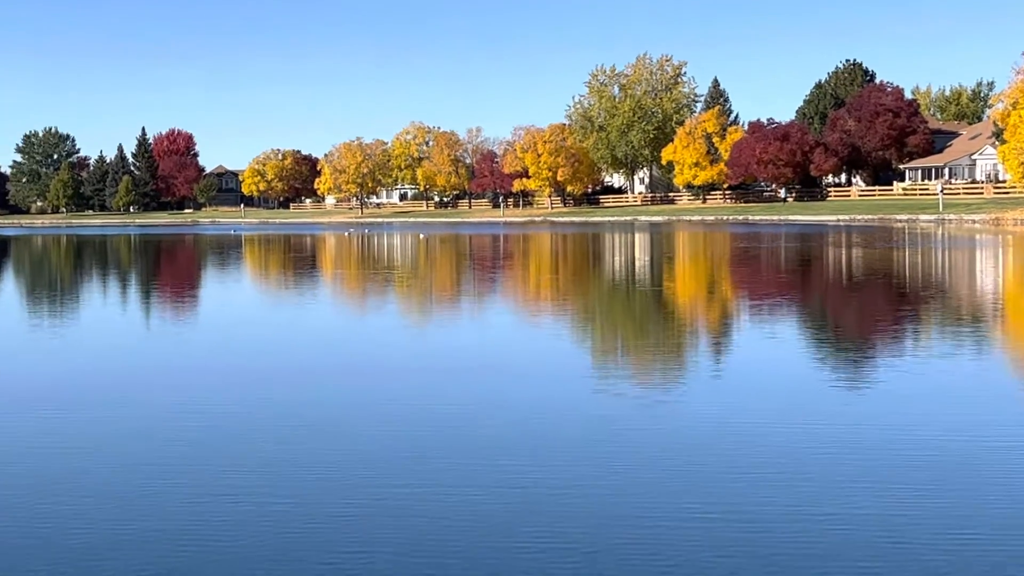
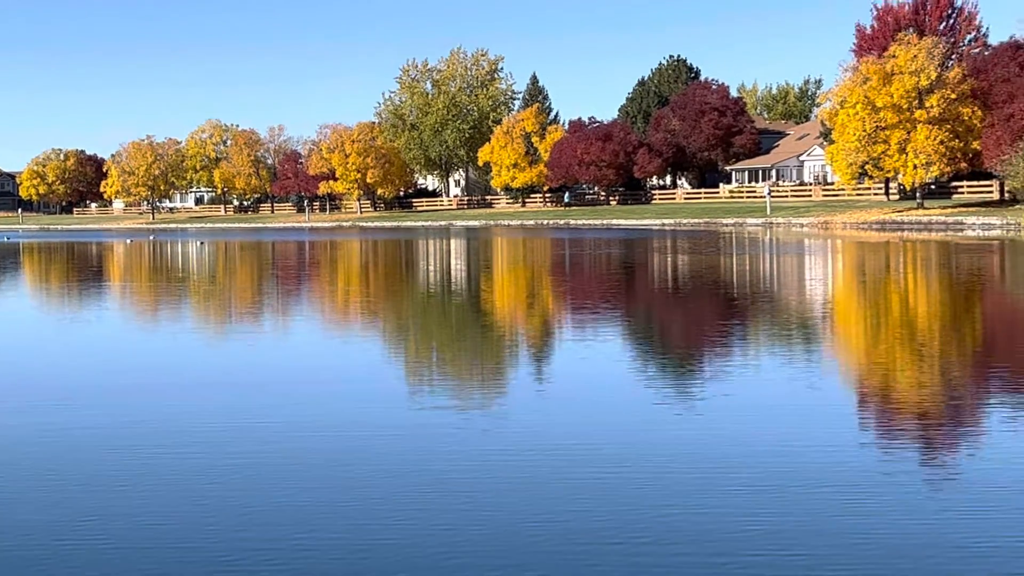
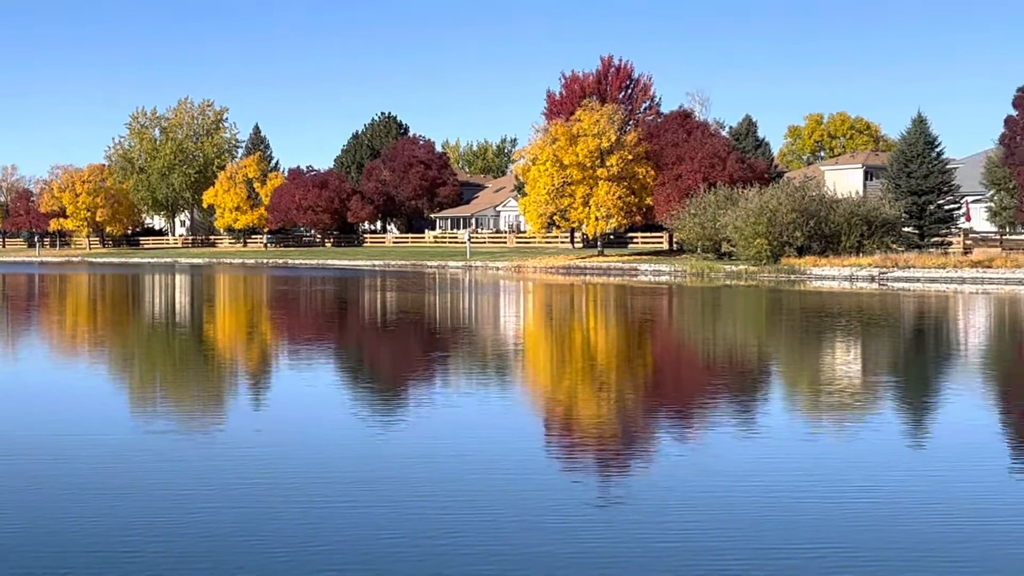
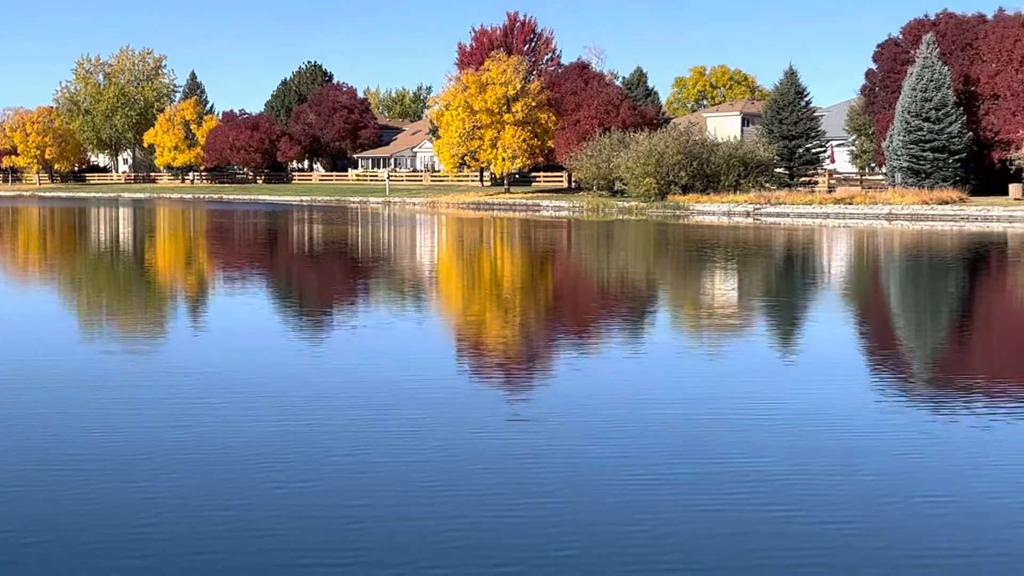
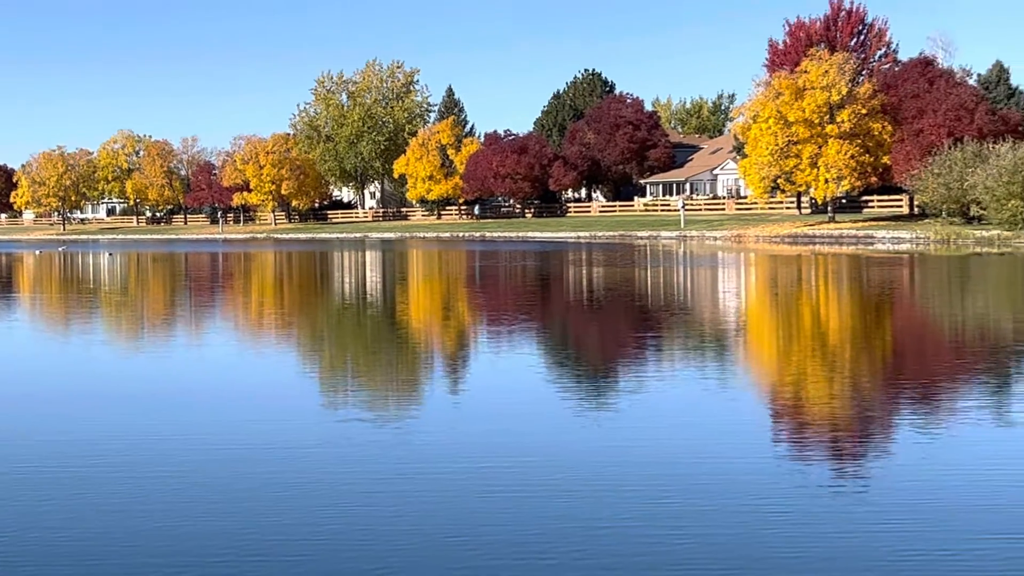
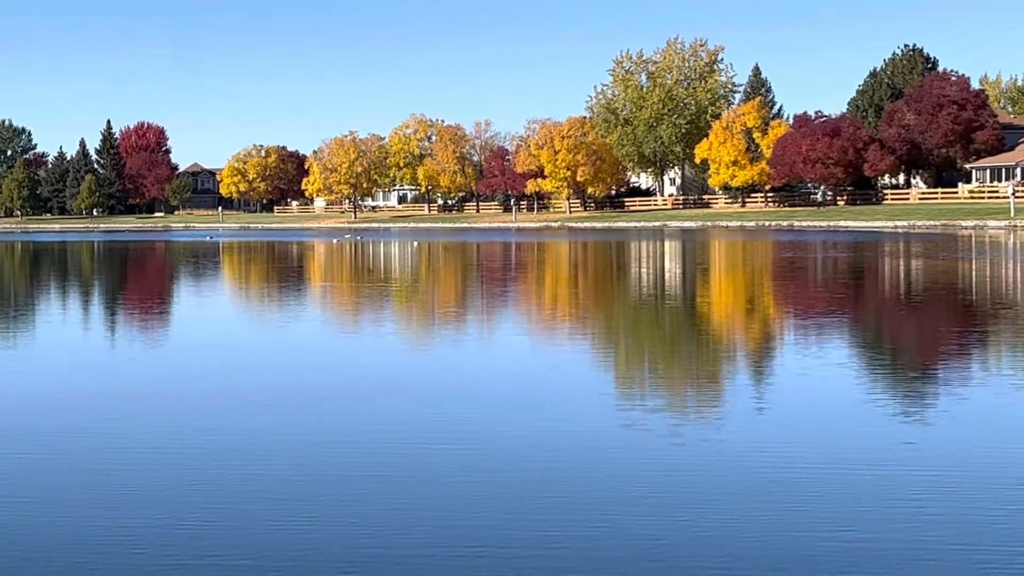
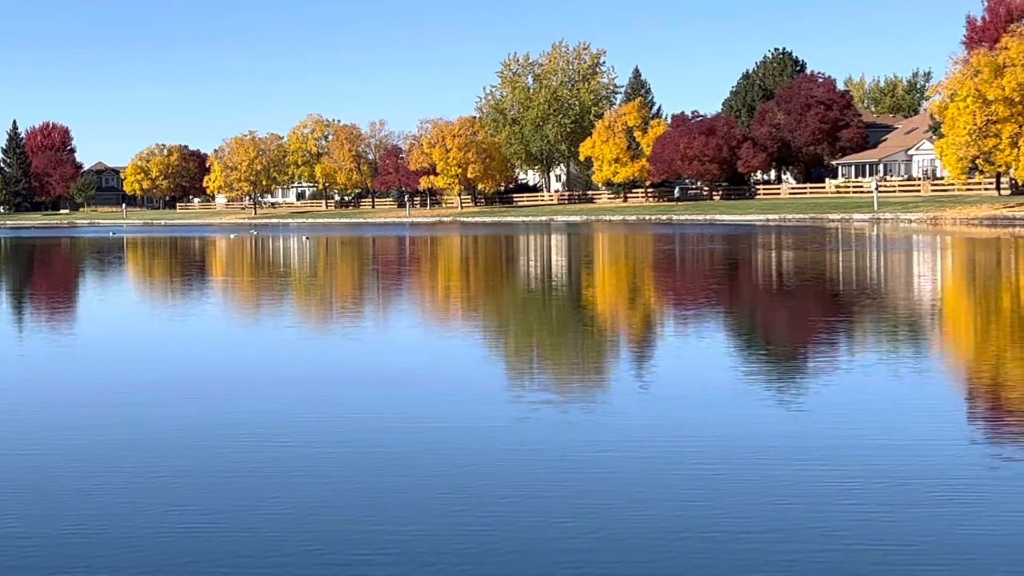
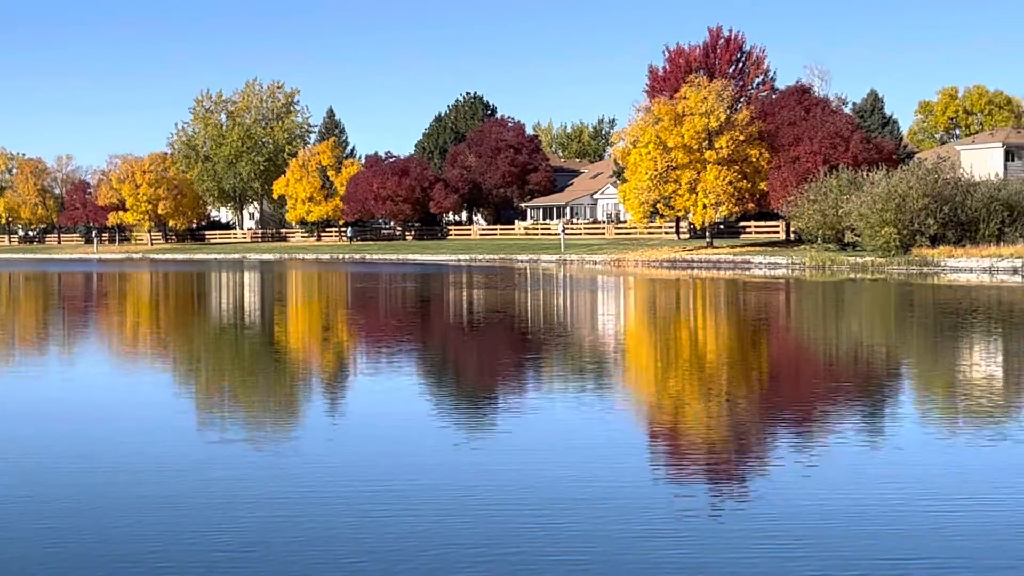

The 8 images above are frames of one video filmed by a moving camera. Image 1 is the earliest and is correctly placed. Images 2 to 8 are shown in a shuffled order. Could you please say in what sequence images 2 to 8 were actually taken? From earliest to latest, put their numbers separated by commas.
6, 7, 2, 5, 8, 3, 4
